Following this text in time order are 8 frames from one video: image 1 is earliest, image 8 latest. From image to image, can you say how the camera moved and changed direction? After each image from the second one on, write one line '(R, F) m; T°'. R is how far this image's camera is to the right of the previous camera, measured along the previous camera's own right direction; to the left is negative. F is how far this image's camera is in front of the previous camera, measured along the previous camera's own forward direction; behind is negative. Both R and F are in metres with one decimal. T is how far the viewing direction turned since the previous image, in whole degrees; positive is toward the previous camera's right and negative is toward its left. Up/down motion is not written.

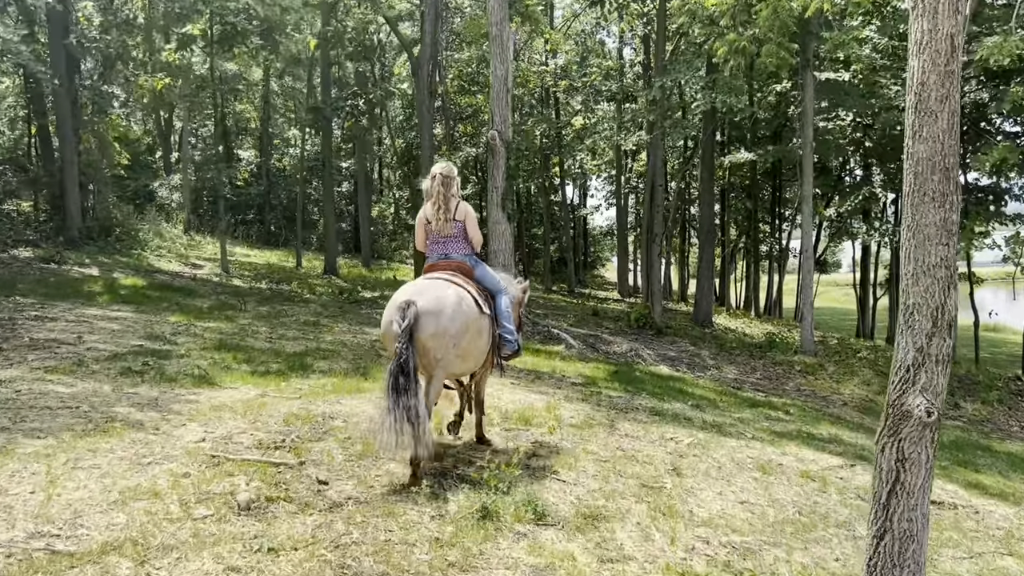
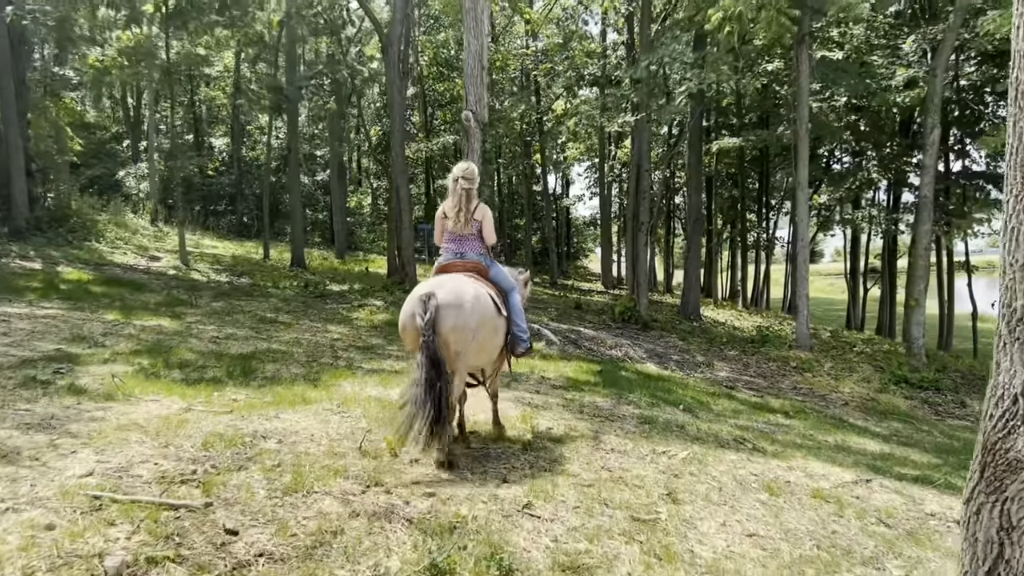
(+0.1, +1.0) m; +1°
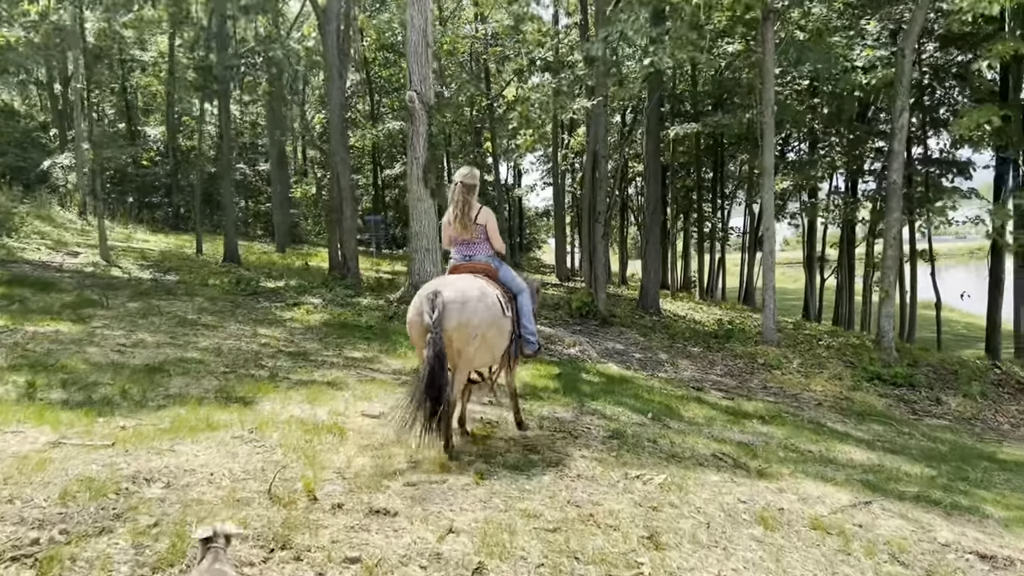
(0.0, +1.1) m; +3°
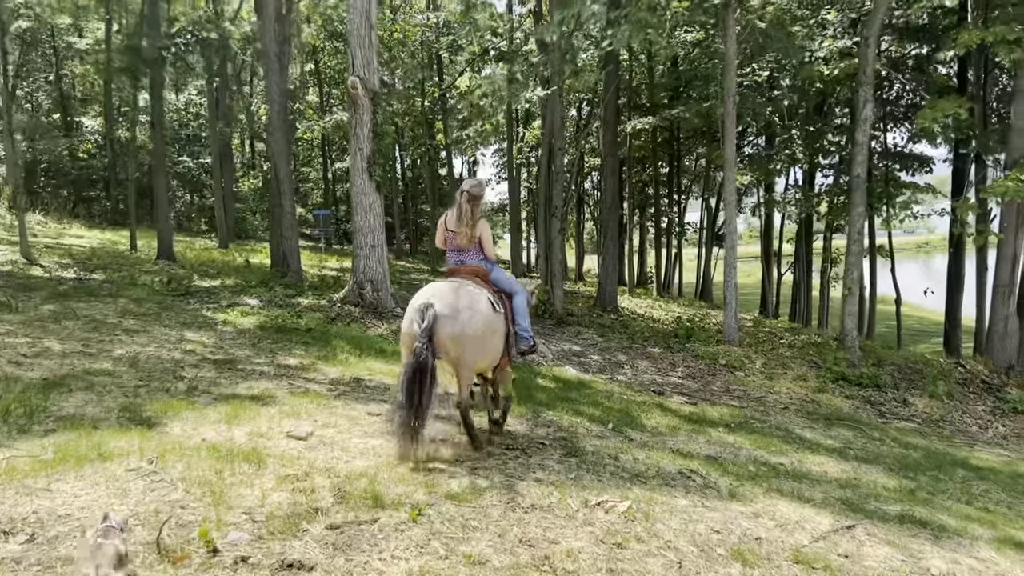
(+0.1, +0.7) m; +3°
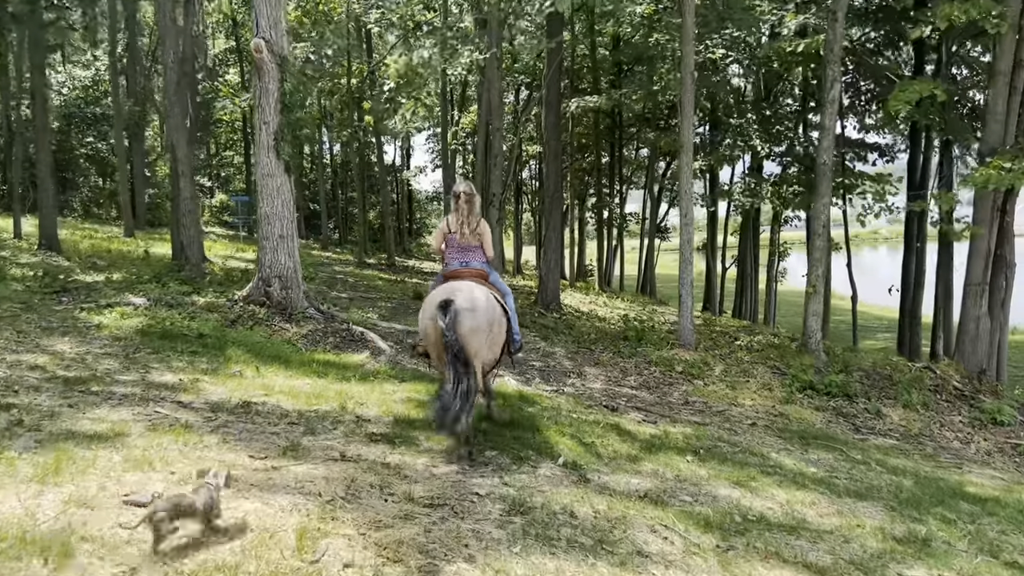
(+0.1, +1.5) m; +4°
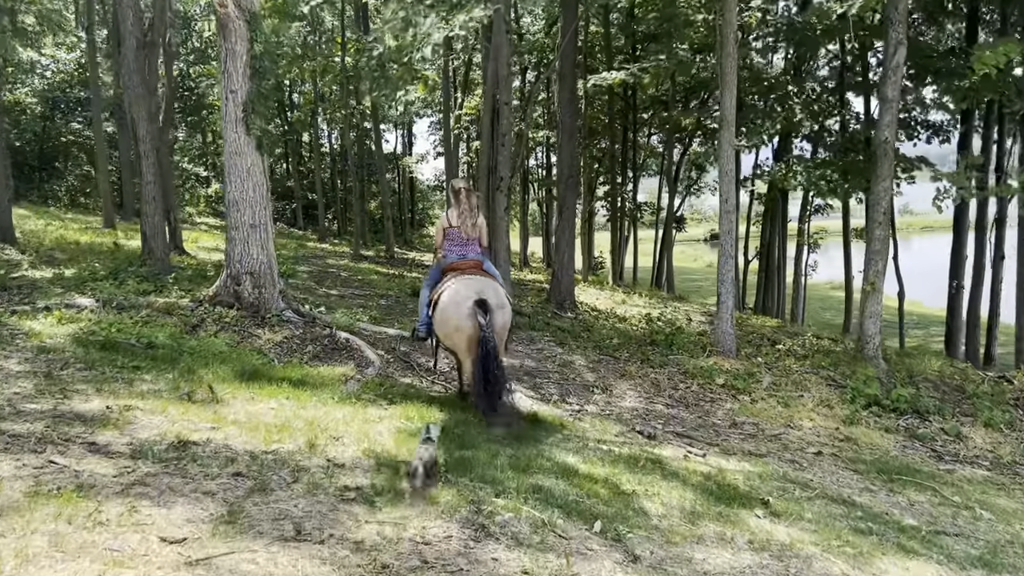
(-0.1, +1.7) m; 0°
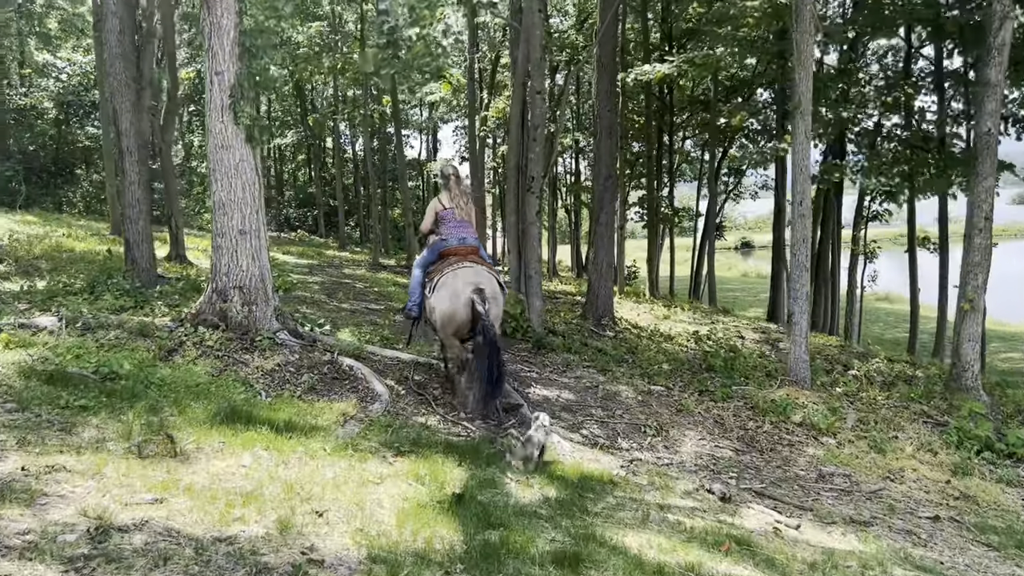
(-0.1, +1.5) m; -2°
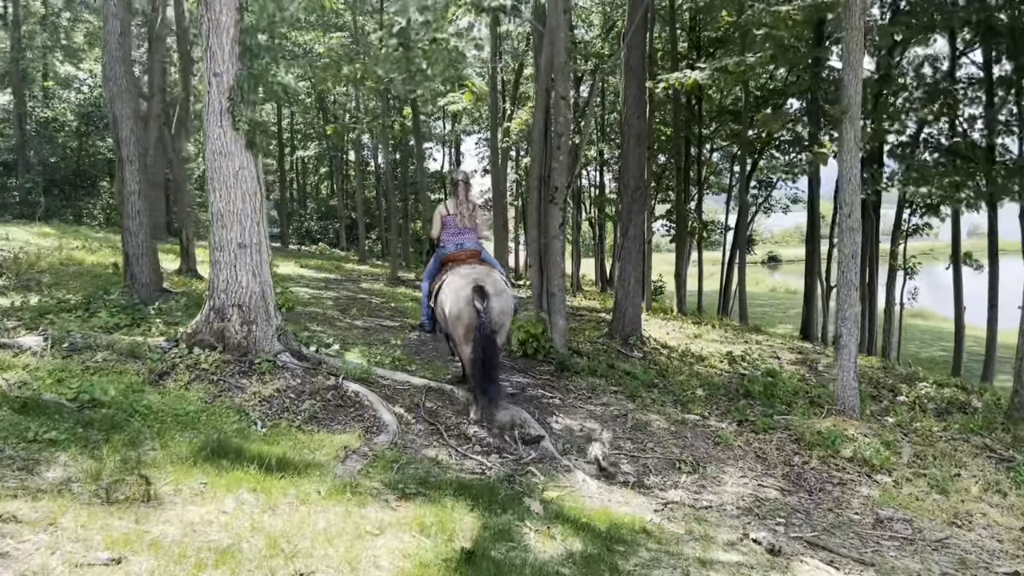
(0.0, +0.7) m; -2°
